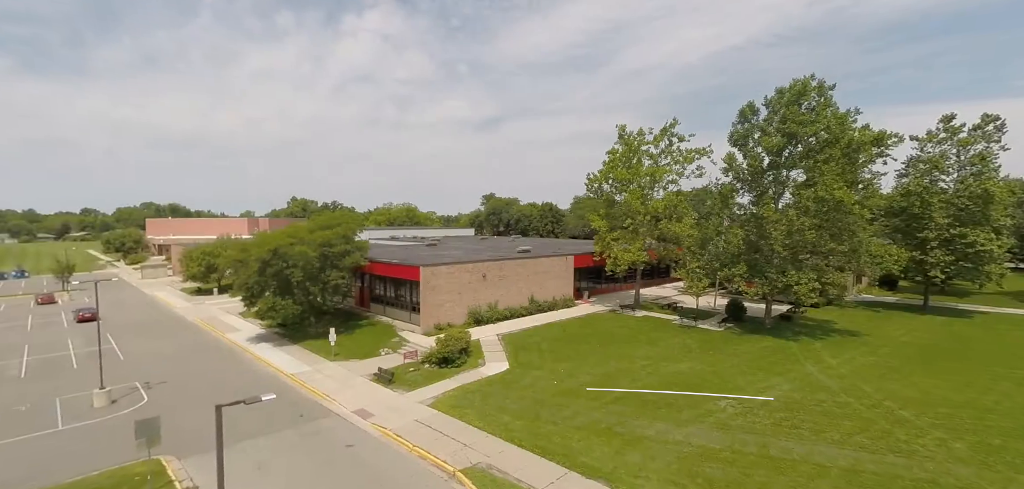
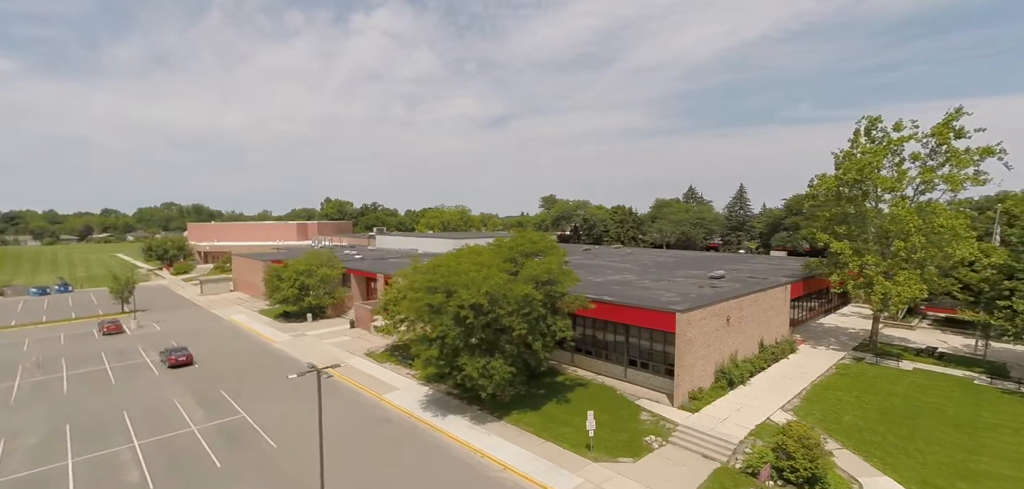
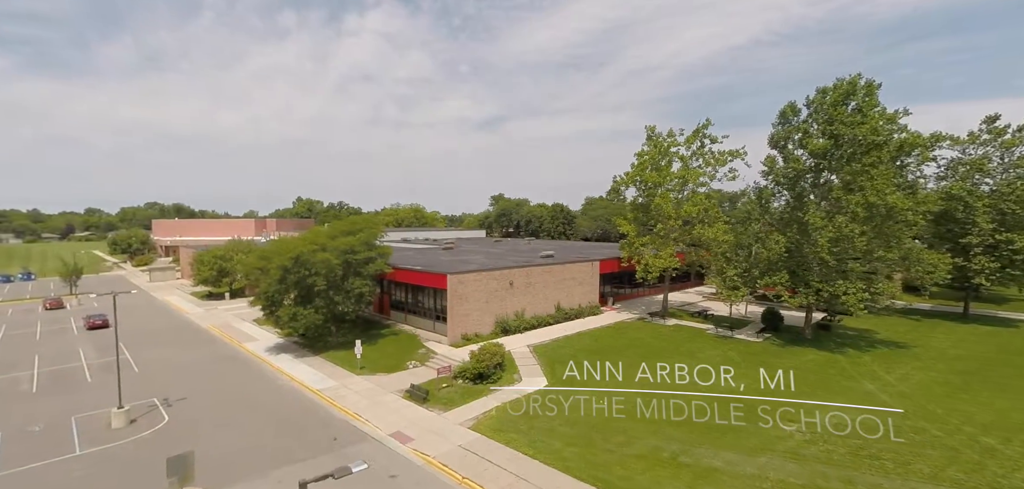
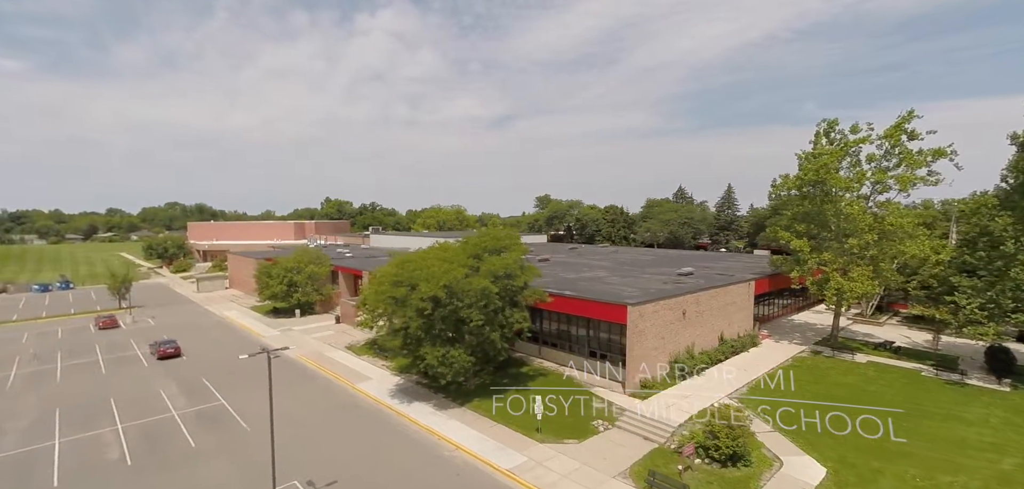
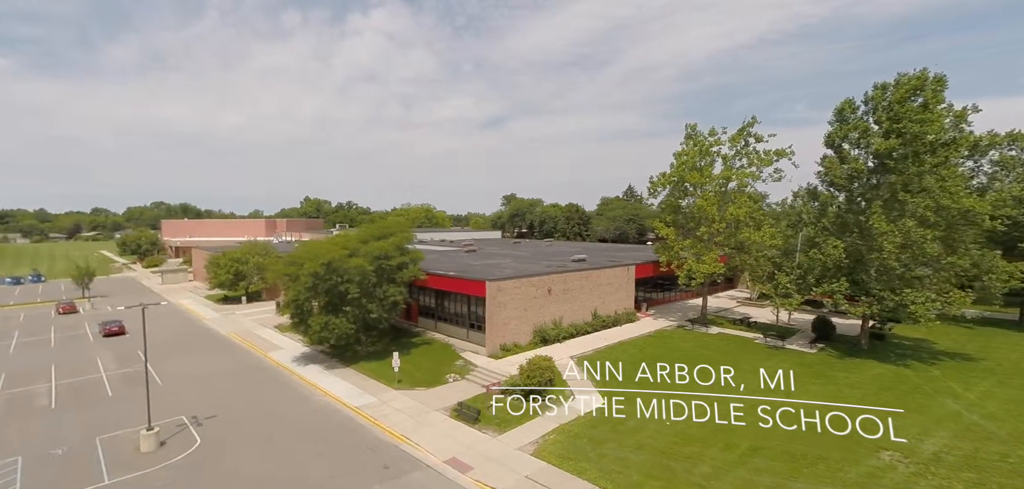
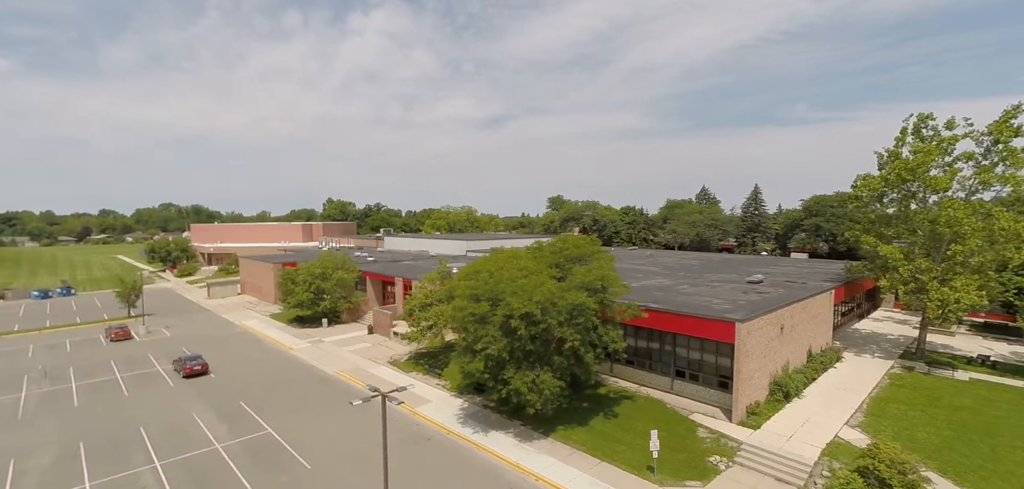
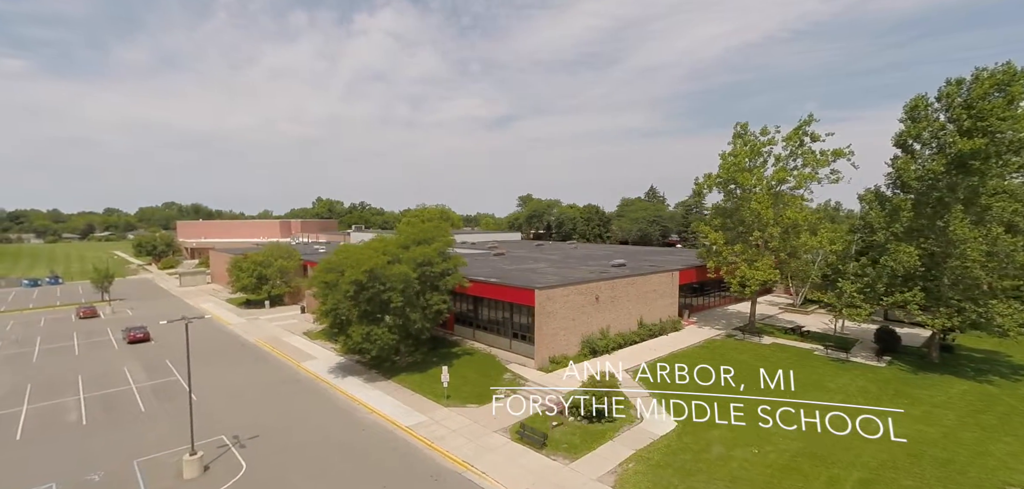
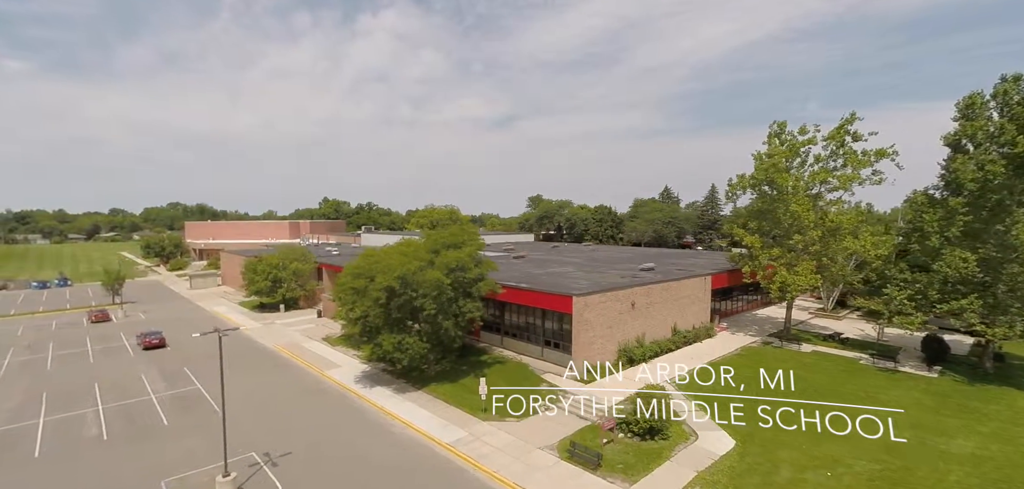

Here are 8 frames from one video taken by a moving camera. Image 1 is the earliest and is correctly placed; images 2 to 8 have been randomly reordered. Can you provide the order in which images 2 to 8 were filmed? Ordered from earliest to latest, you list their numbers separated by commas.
3, 5, 7, 8, 4, 2, 6
